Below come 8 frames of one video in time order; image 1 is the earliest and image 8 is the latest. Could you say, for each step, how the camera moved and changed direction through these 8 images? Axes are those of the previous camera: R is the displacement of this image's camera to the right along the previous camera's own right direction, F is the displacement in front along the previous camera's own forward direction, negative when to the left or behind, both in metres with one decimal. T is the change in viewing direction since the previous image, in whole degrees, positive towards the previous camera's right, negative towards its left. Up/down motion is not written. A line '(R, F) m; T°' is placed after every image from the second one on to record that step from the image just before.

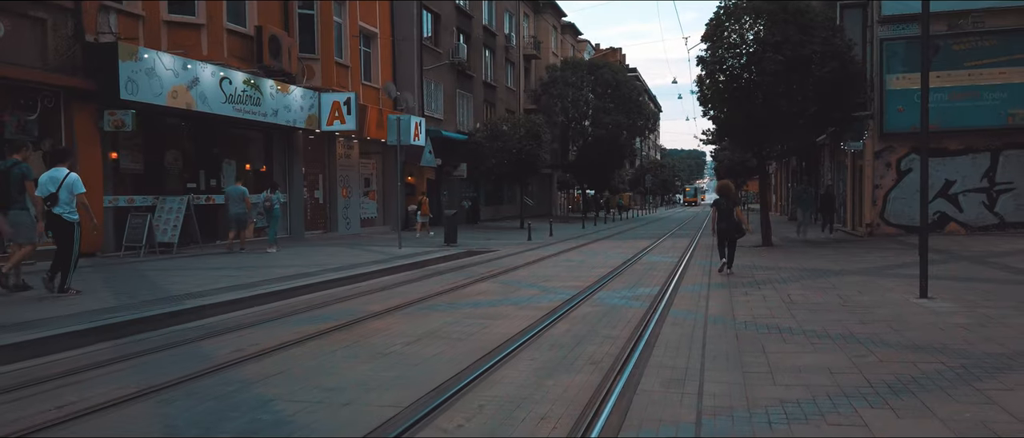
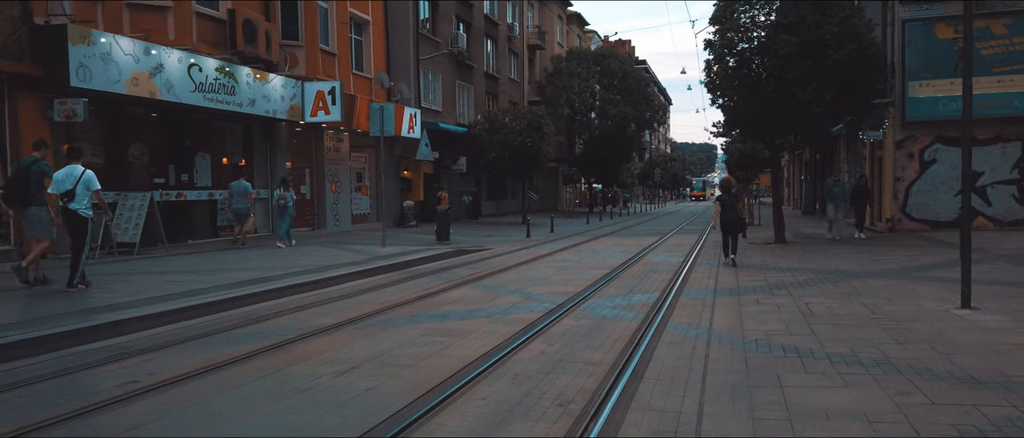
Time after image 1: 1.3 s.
(+0.4, +1.3) m; -1°
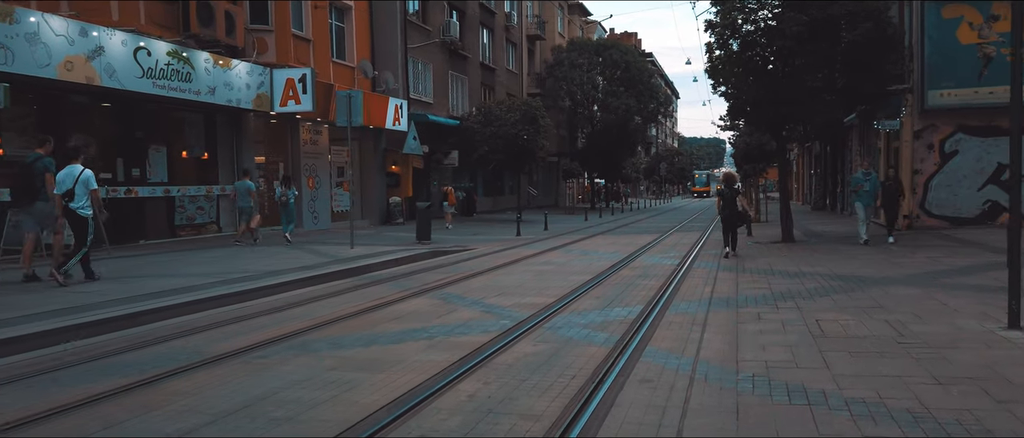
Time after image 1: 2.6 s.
(+0.6, +1.5) m; -1°
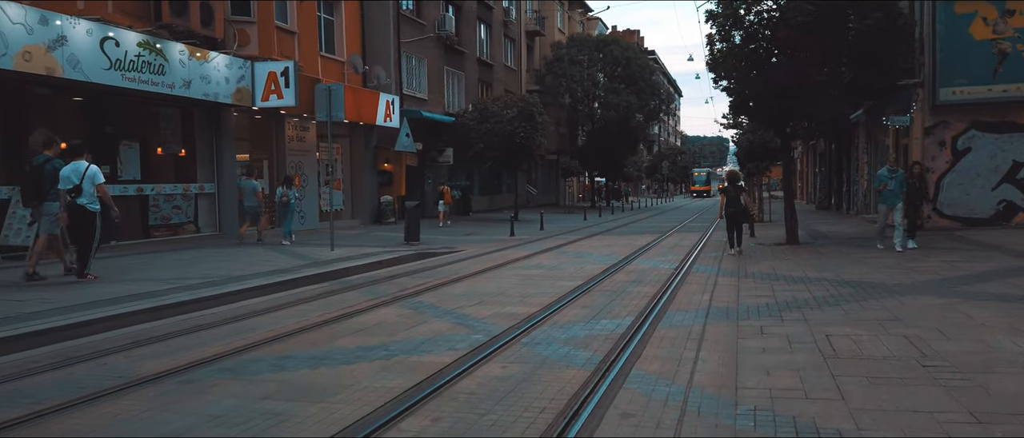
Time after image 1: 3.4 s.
(+0.3, +0.8) m; 0°
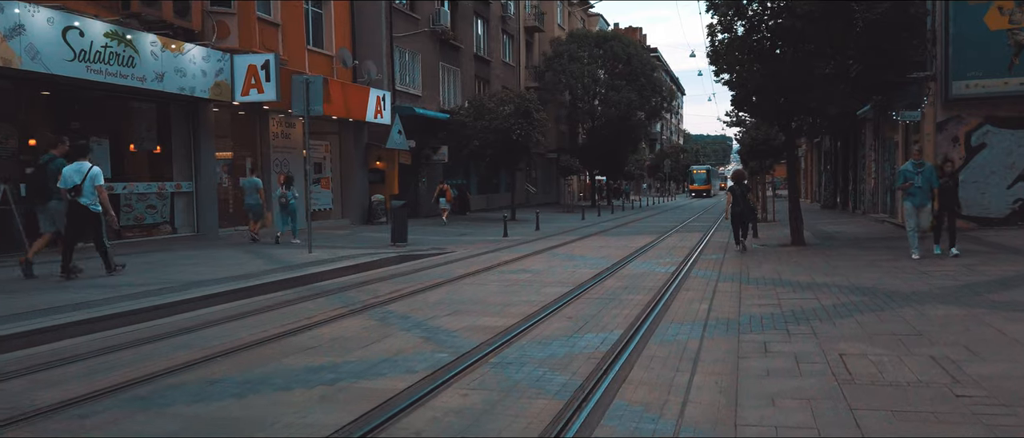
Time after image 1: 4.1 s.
(+0.3, +0.8) m; 0°
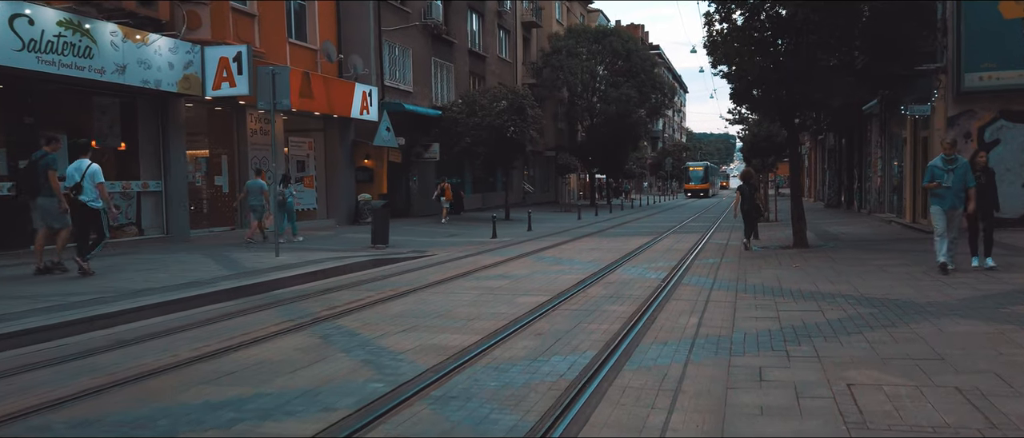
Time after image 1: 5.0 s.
(+0.4, +0.9) m; 0°
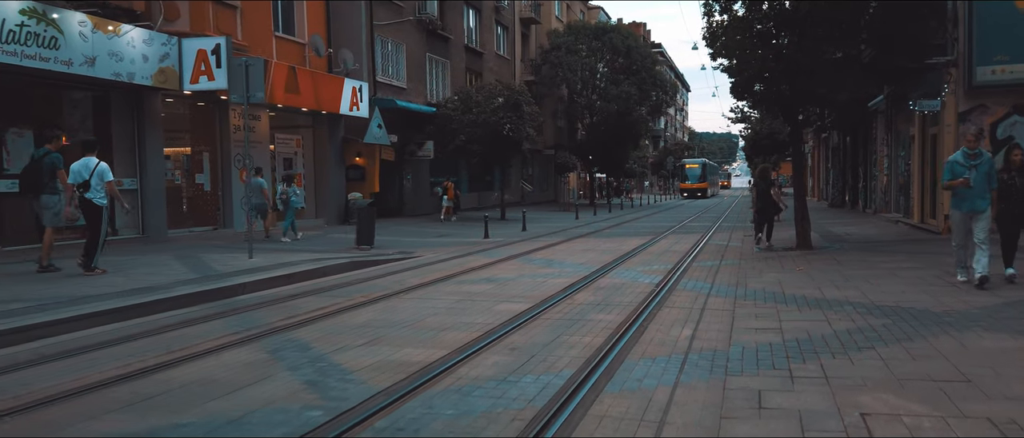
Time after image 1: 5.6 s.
(+0.3, +0.7) m; 0°
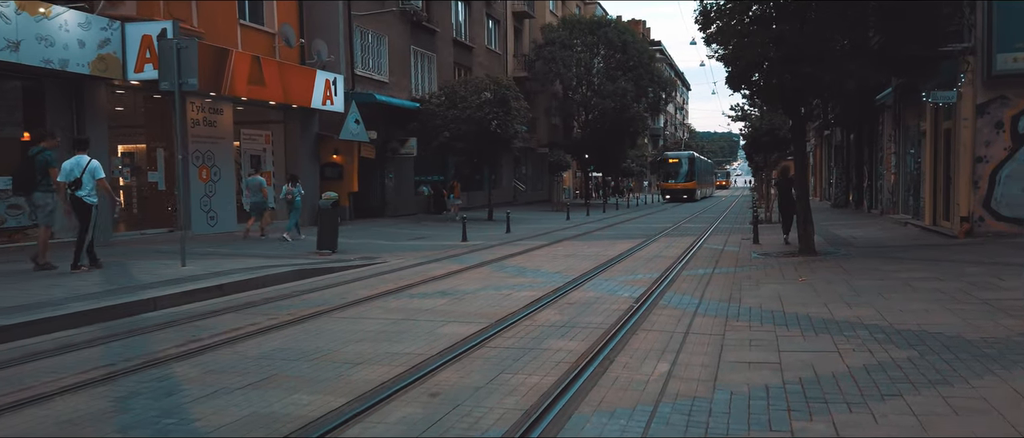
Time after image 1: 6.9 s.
(+0.5, +1.4) m; 0°
